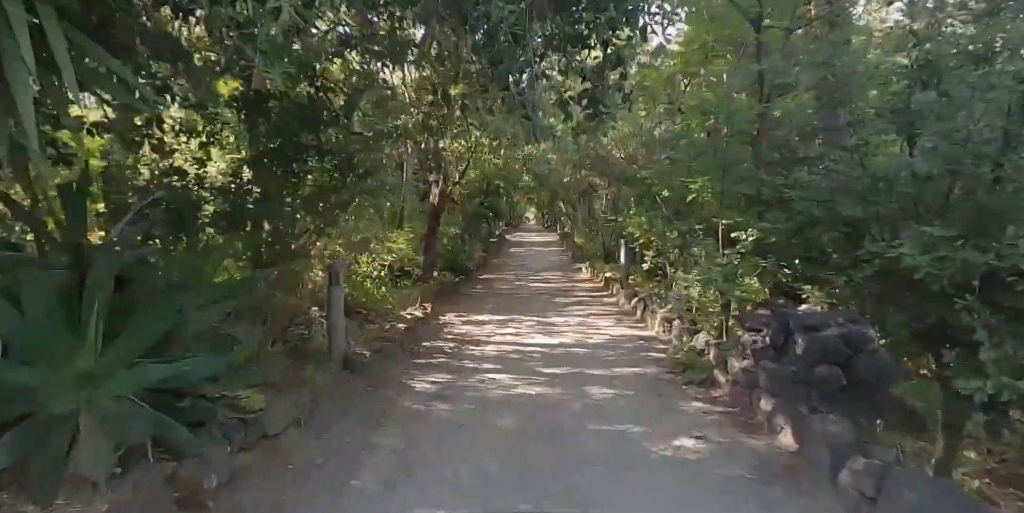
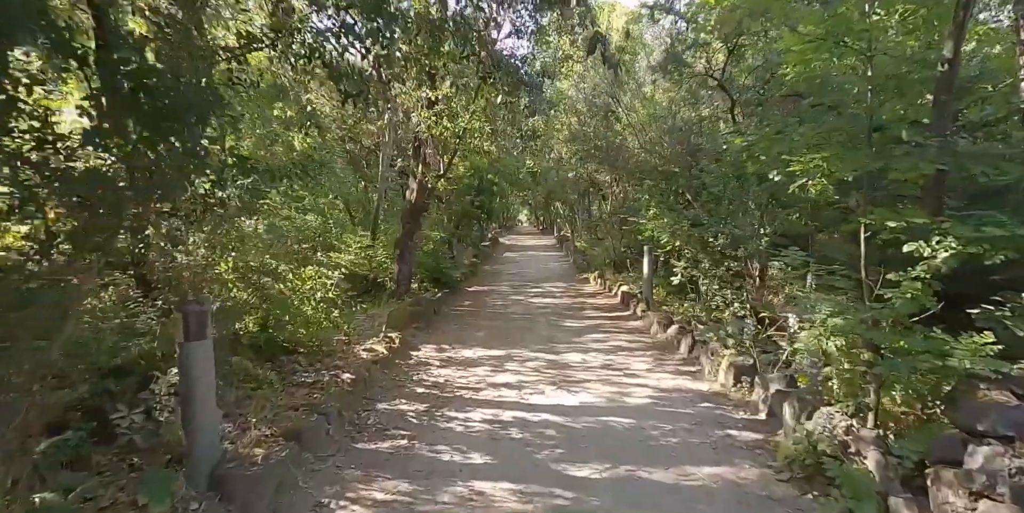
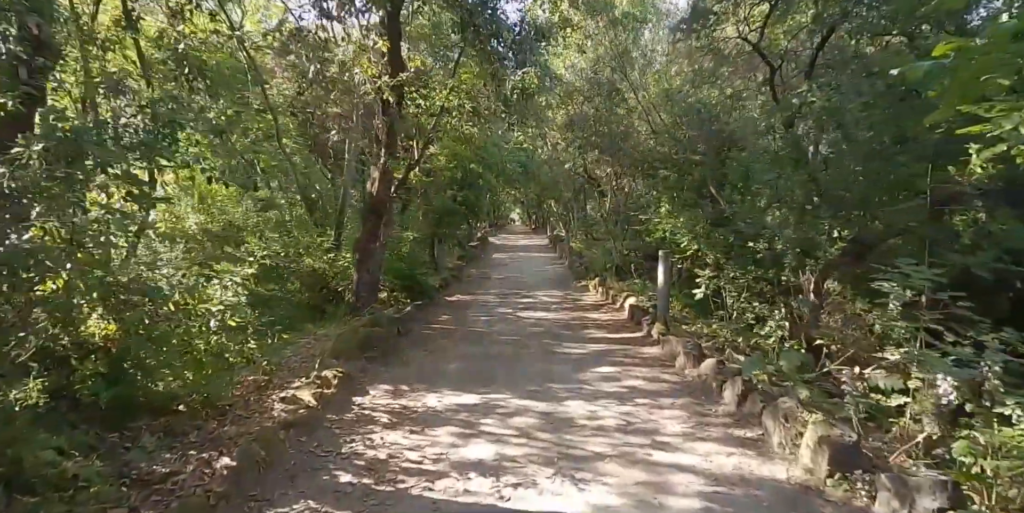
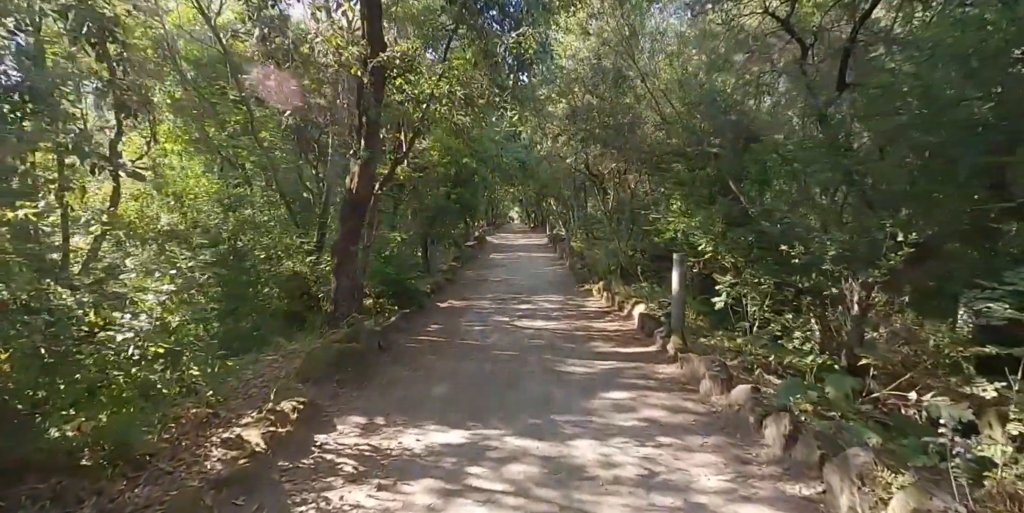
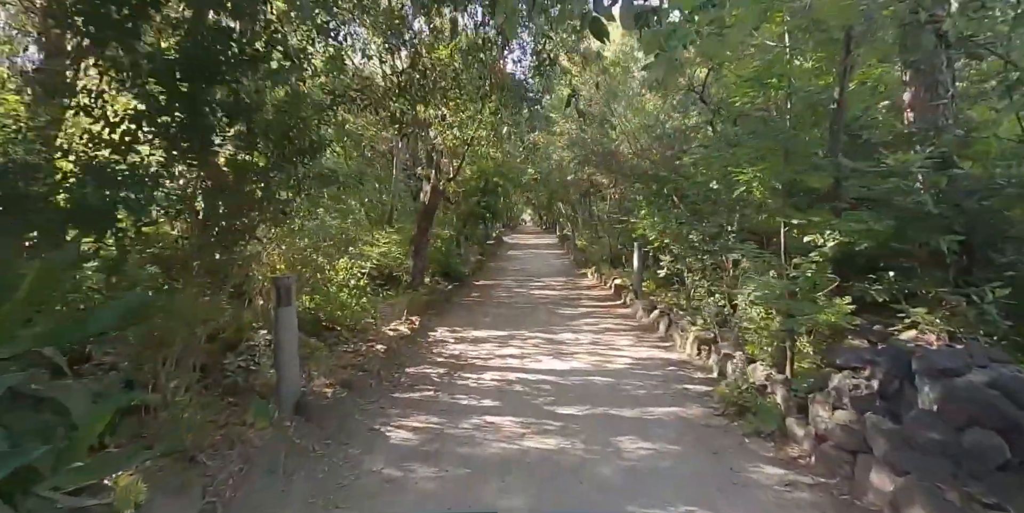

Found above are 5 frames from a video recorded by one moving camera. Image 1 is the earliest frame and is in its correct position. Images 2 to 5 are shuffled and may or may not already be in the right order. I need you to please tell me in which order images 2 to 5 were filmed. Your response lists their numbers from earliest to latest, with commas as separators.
5, 2, 3, 4
